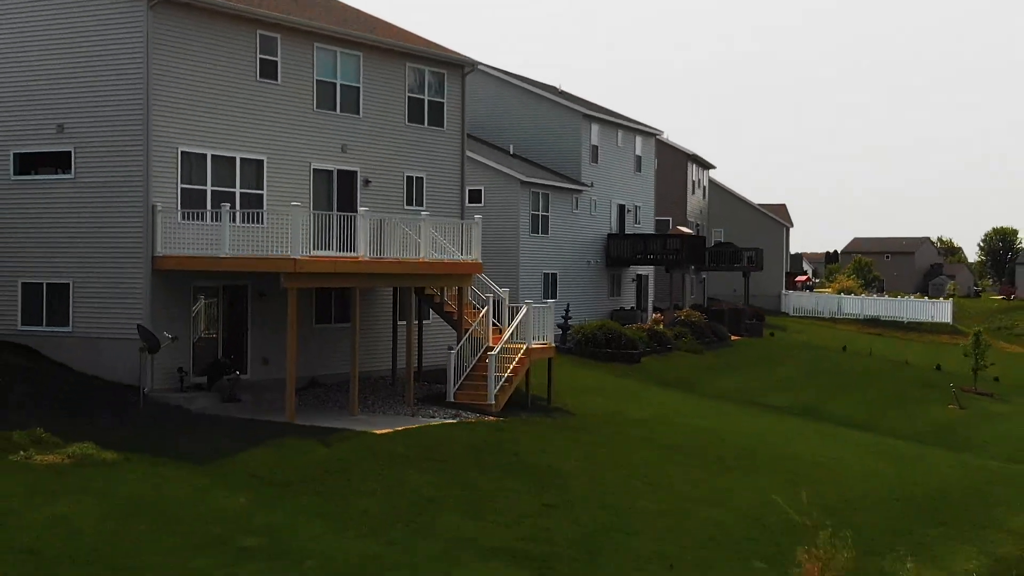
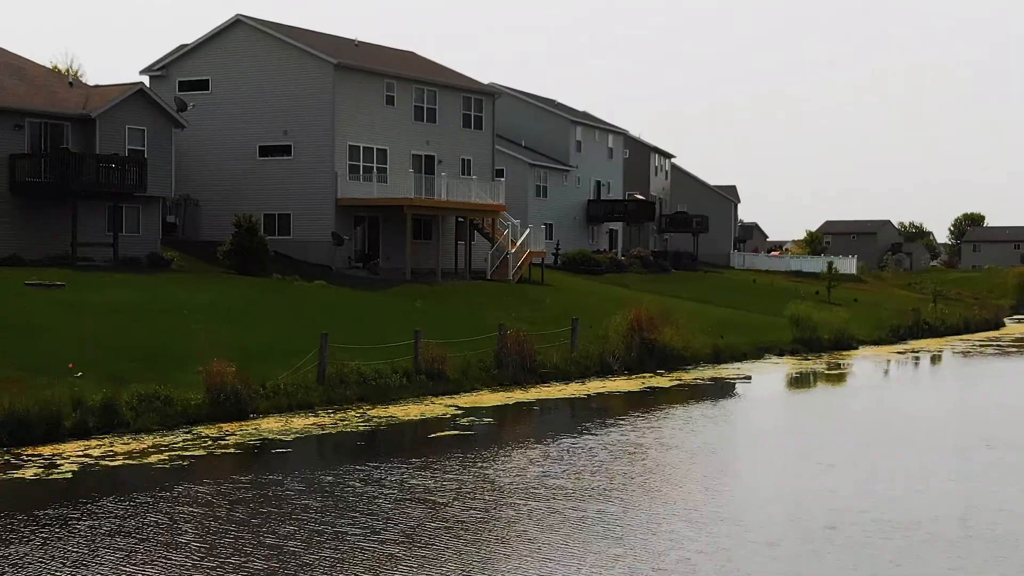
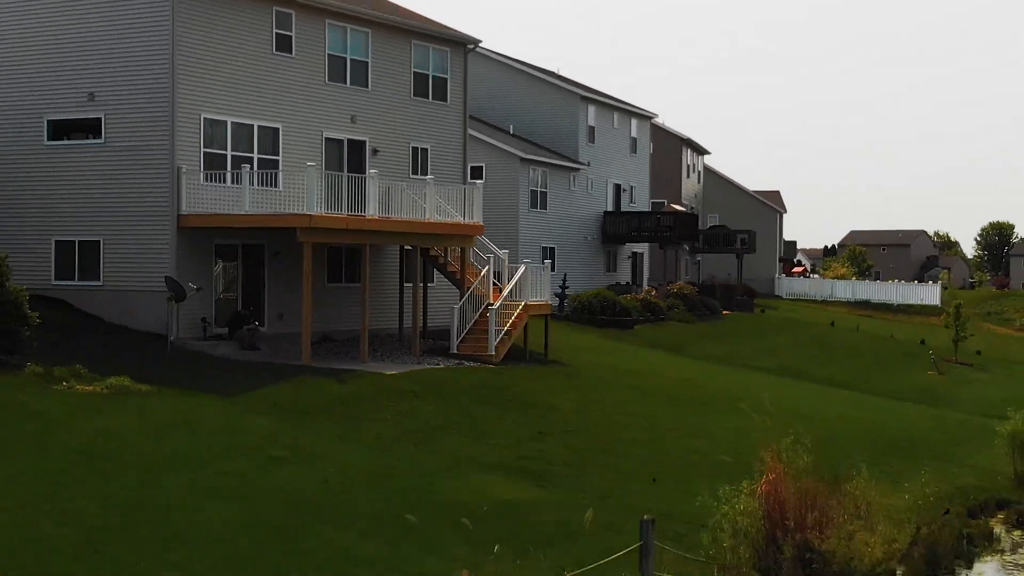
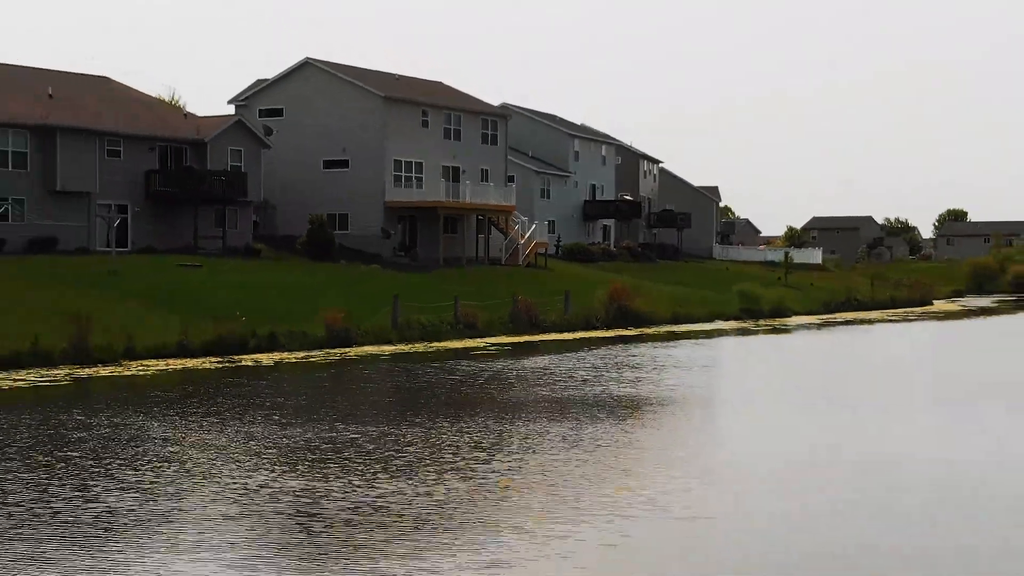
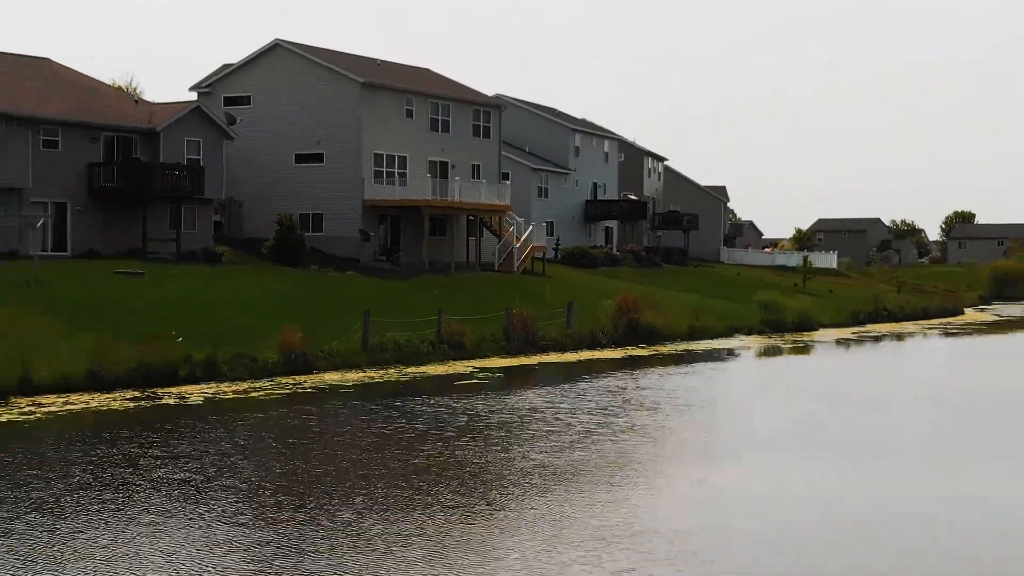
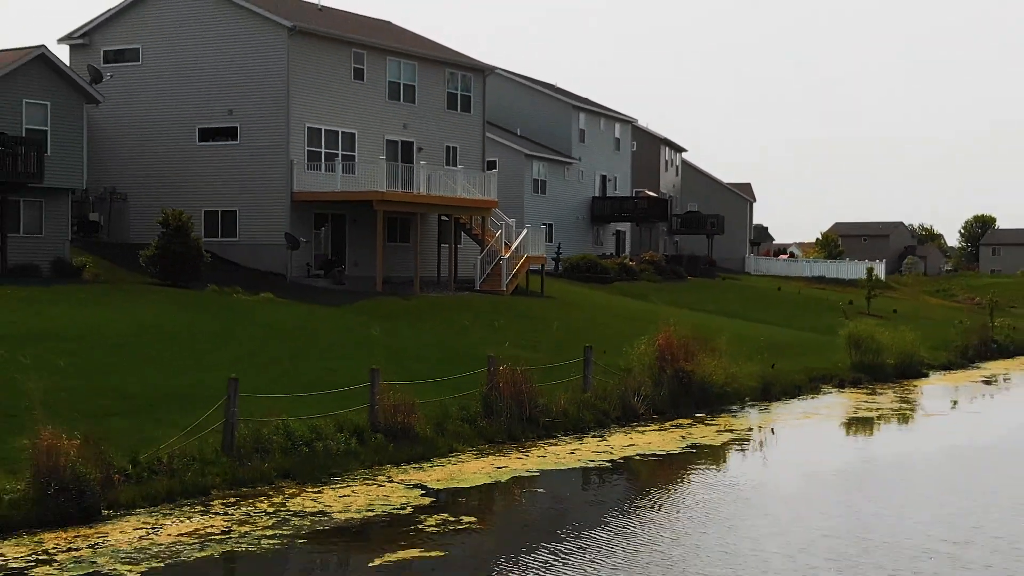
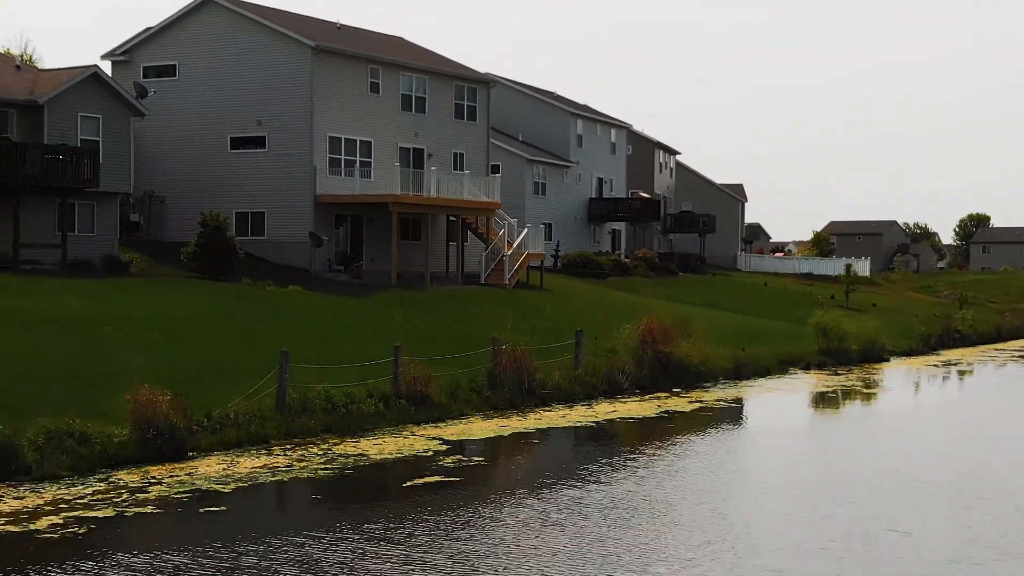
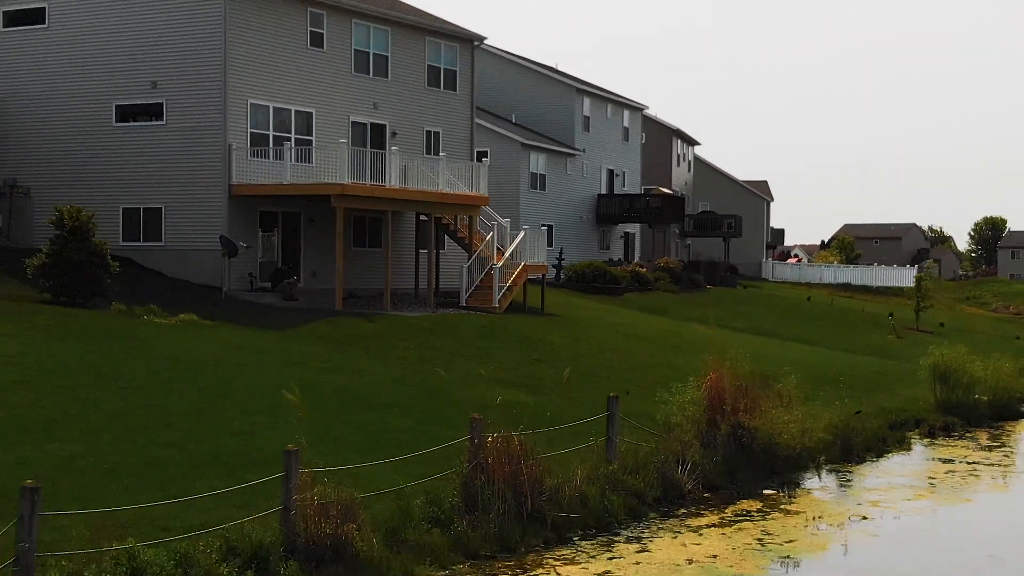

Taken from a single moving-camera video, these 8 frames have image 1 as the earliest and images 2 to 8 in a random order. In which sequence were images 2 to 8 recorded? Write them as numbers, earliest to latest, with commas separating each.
3, 8, 6, 7, 2, 5, 4
